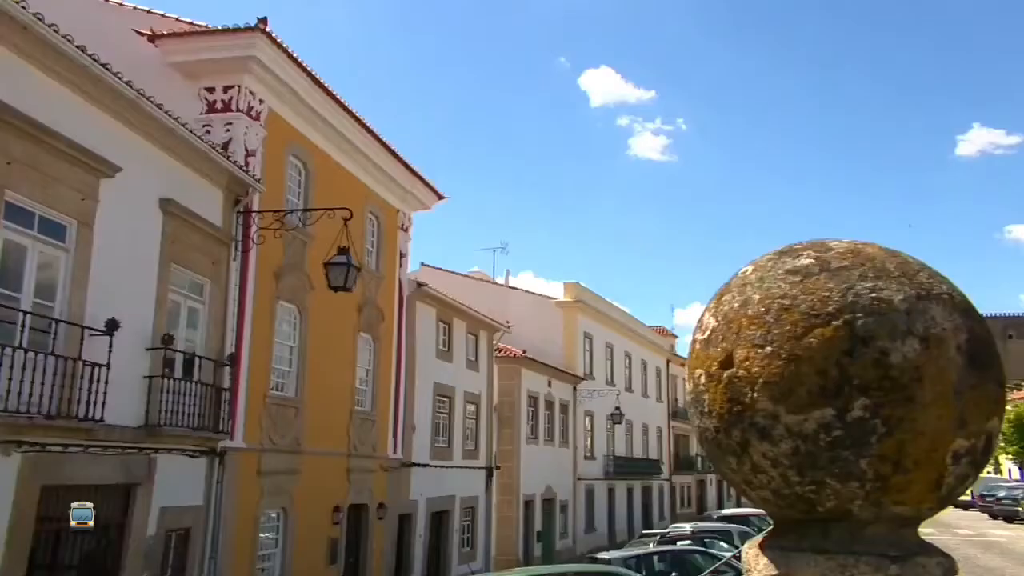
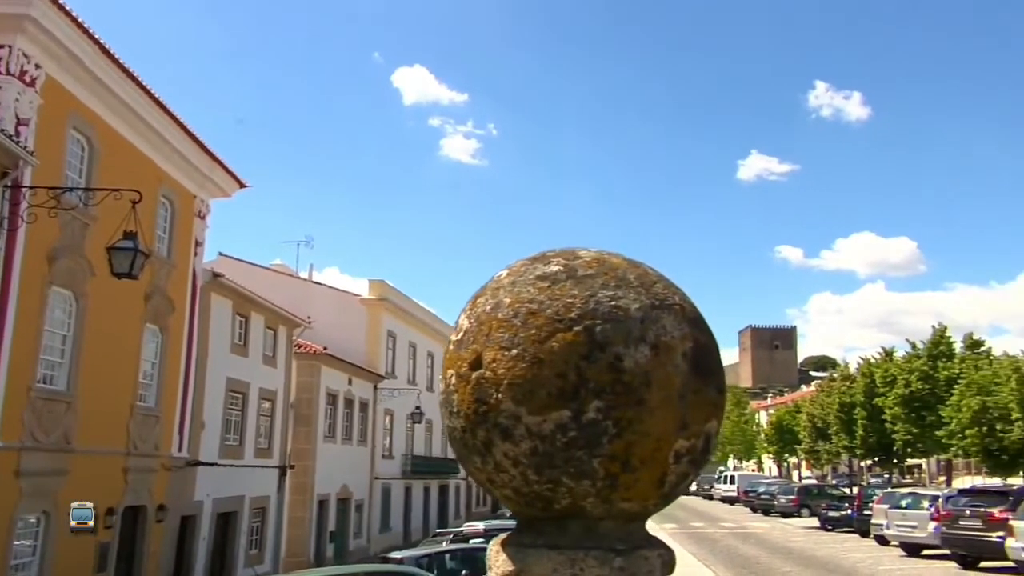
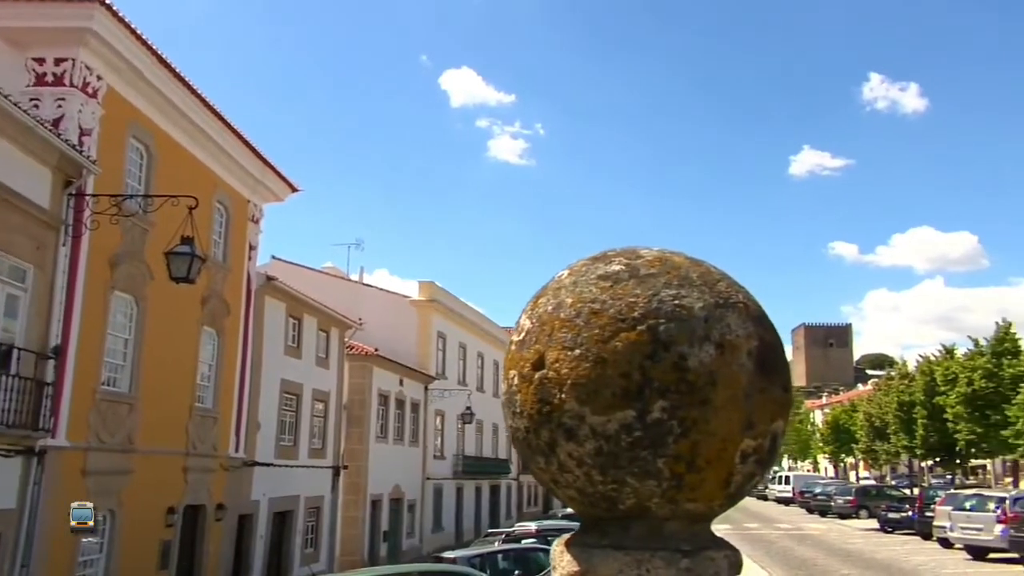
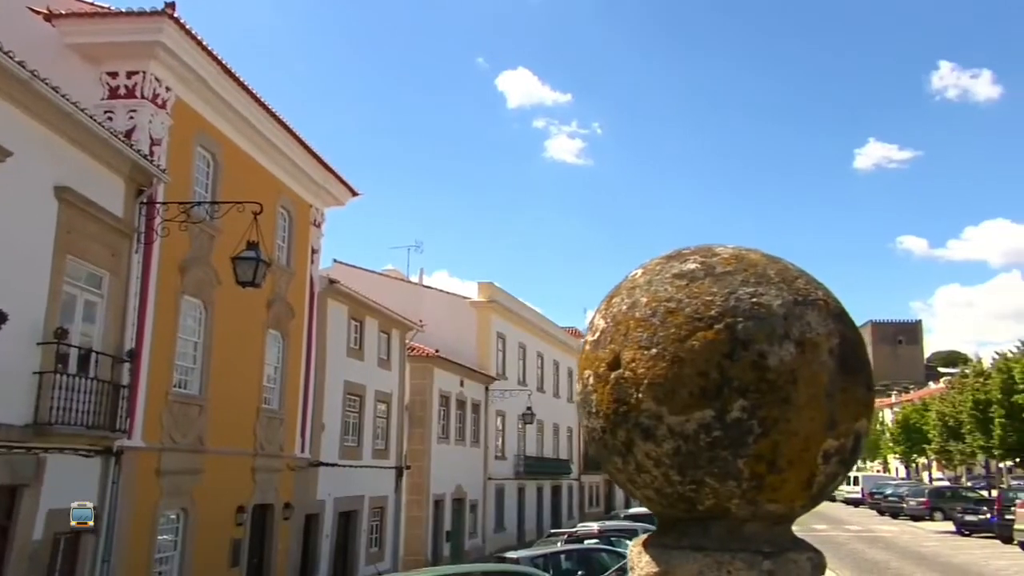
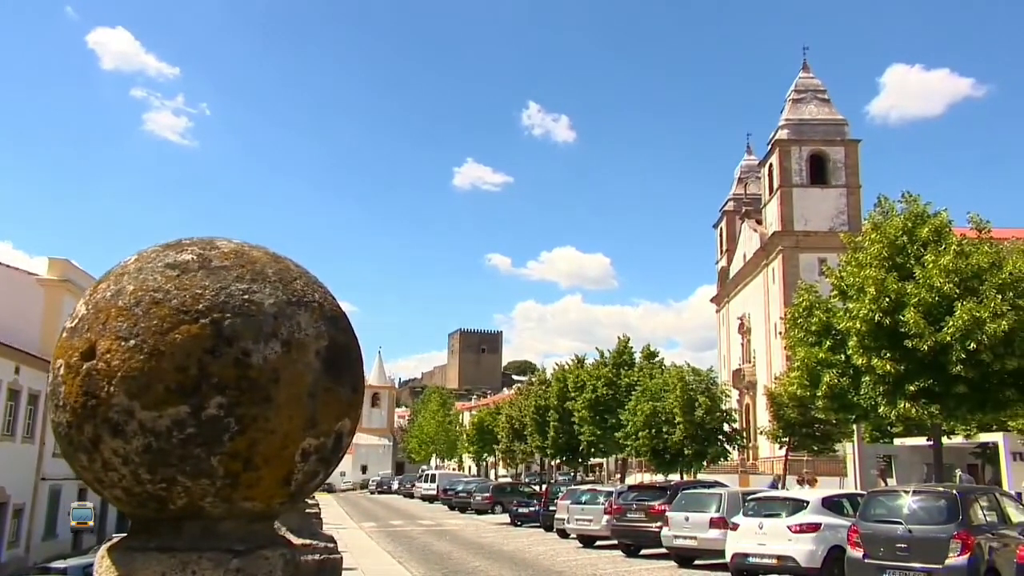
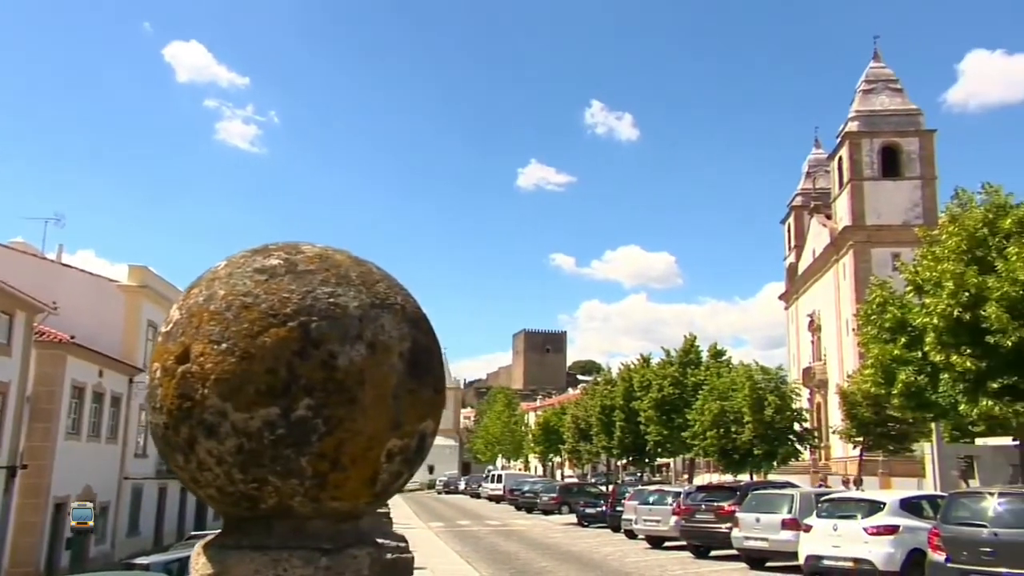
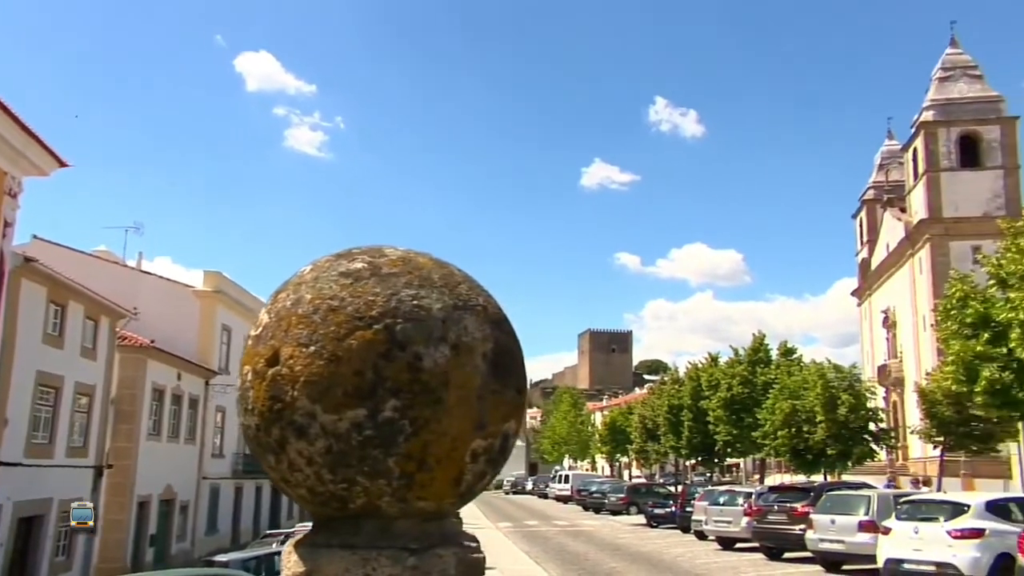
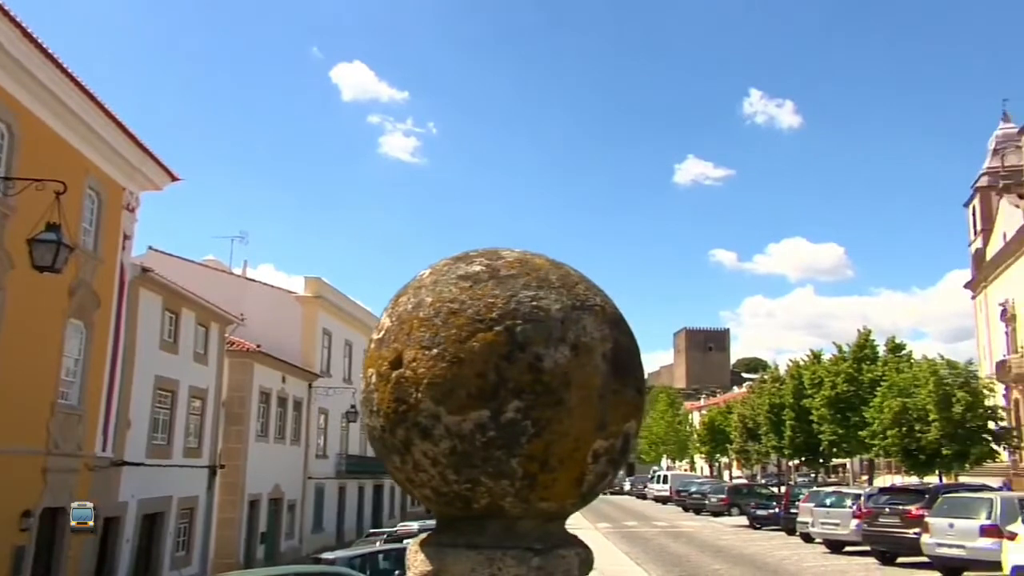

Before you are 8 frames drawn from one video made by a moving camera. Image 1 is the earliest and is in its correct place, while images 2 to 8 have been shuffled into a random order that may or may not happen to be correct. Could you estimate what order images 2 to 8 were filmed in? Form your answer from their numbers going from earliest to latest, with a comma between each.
4, 3, 2, 8, 7, 6, 5
